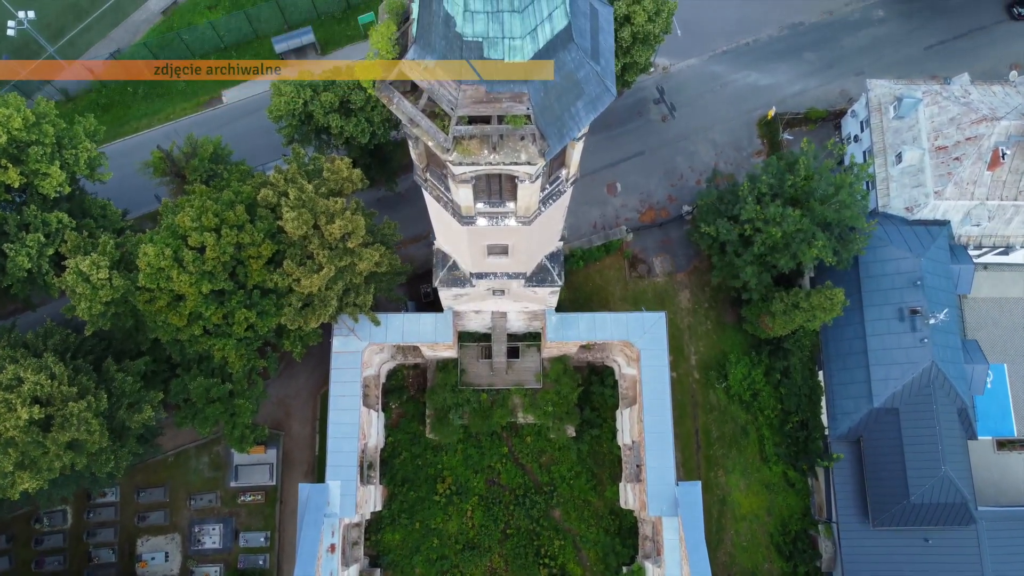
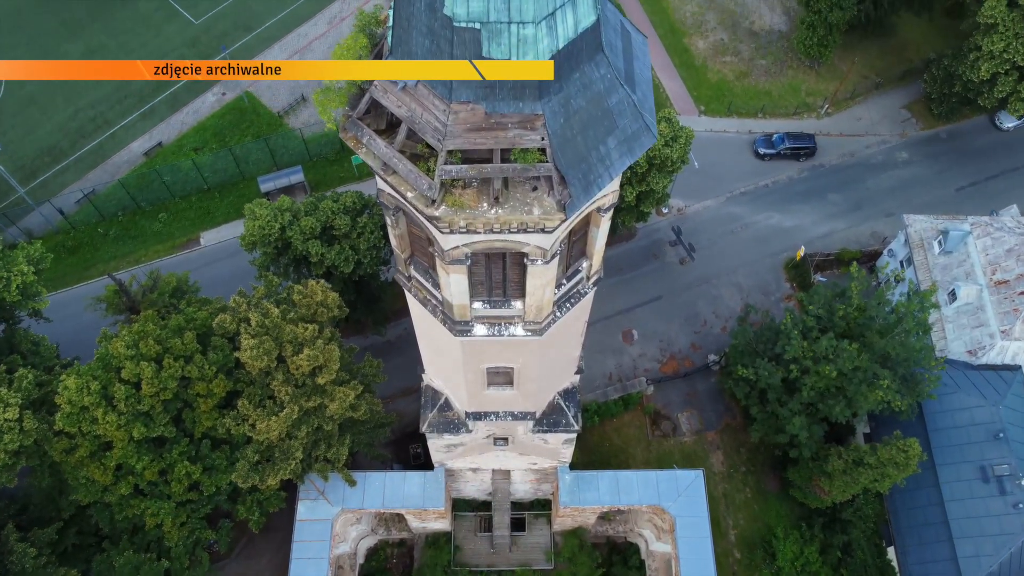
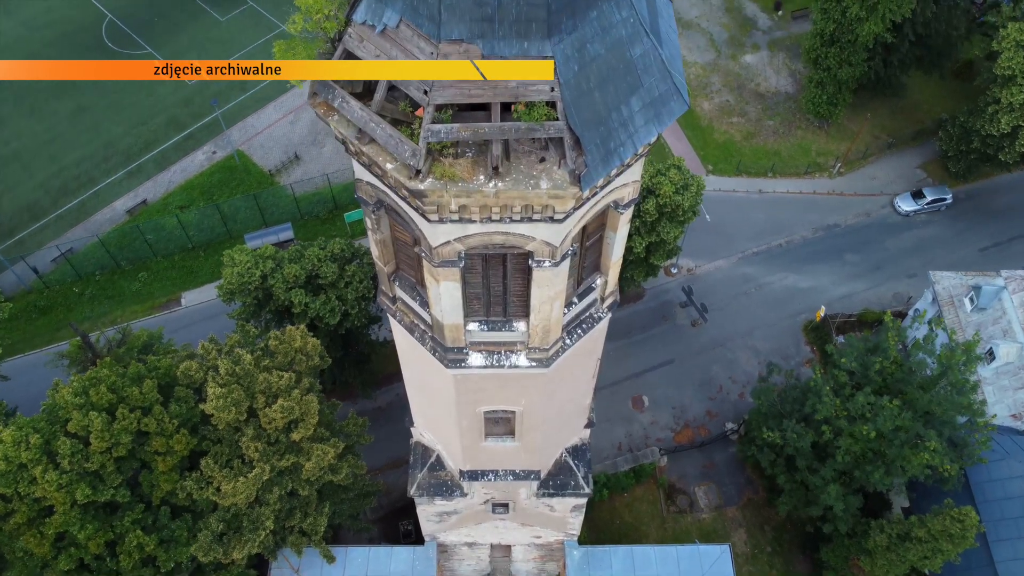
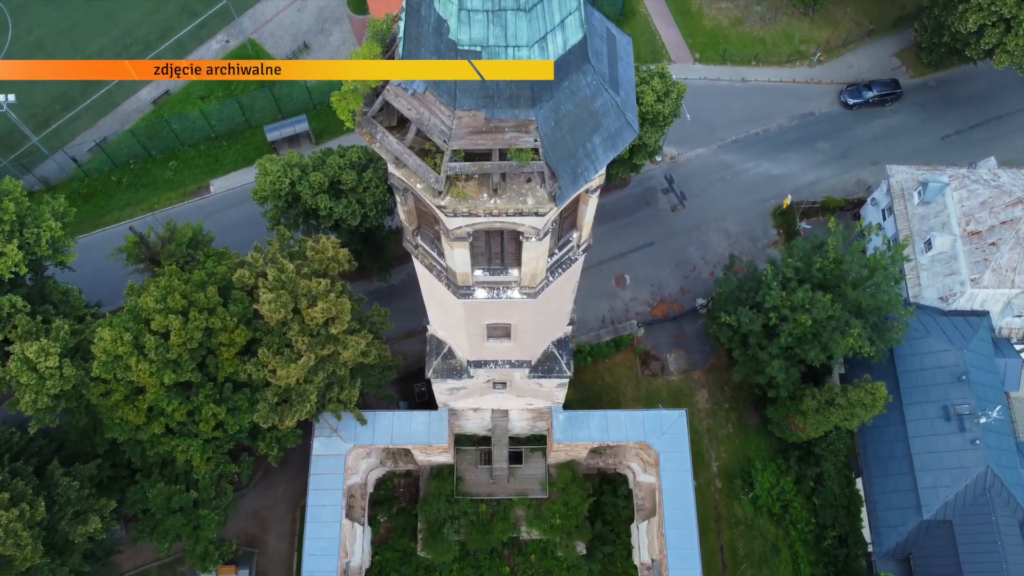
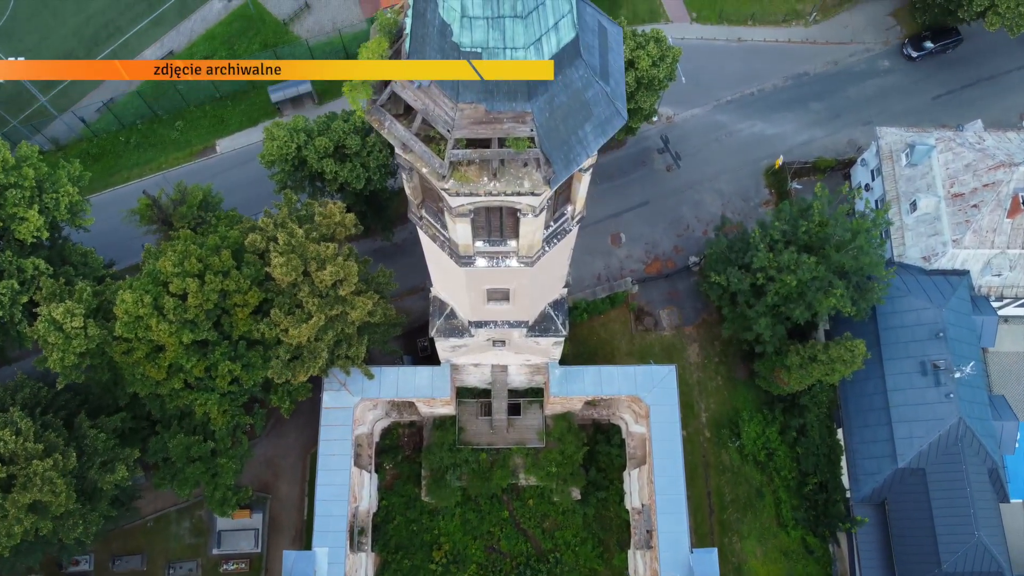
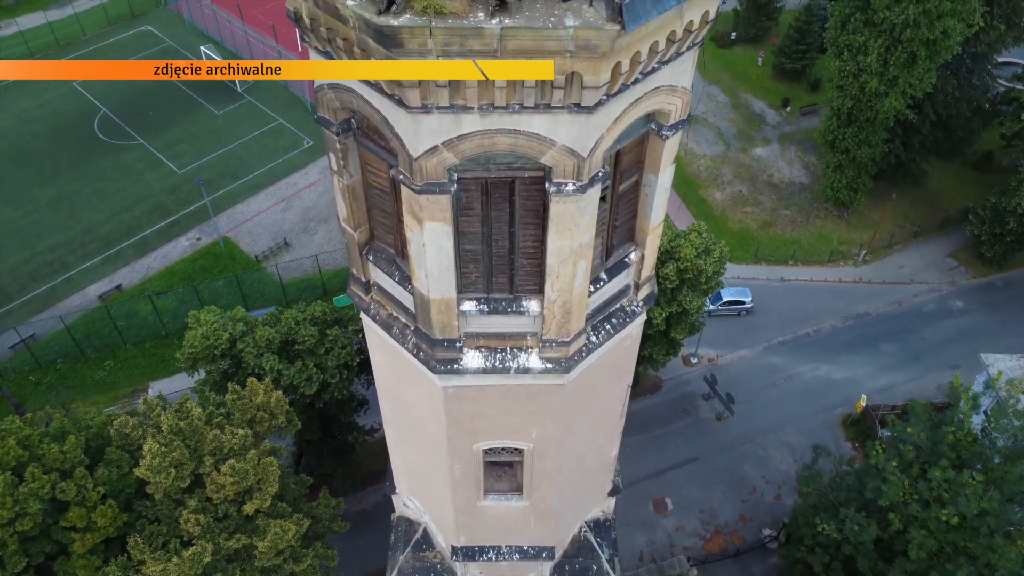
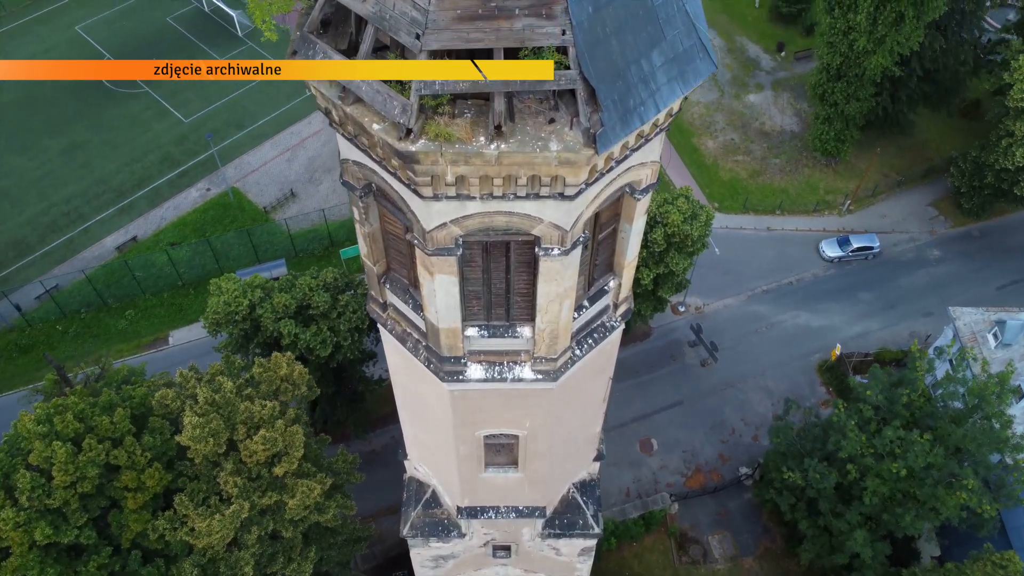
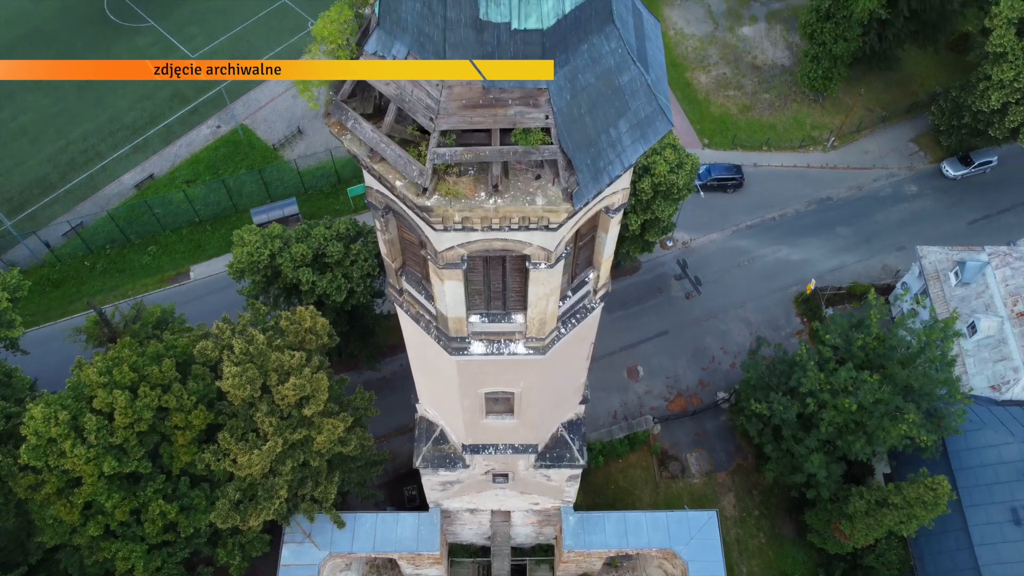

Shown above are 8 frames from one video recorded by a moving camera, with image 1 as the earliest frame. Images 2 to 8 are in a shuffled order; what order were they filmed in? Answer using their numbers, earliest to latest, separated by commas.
5, 4, 2, 8, 3, 7, 6
